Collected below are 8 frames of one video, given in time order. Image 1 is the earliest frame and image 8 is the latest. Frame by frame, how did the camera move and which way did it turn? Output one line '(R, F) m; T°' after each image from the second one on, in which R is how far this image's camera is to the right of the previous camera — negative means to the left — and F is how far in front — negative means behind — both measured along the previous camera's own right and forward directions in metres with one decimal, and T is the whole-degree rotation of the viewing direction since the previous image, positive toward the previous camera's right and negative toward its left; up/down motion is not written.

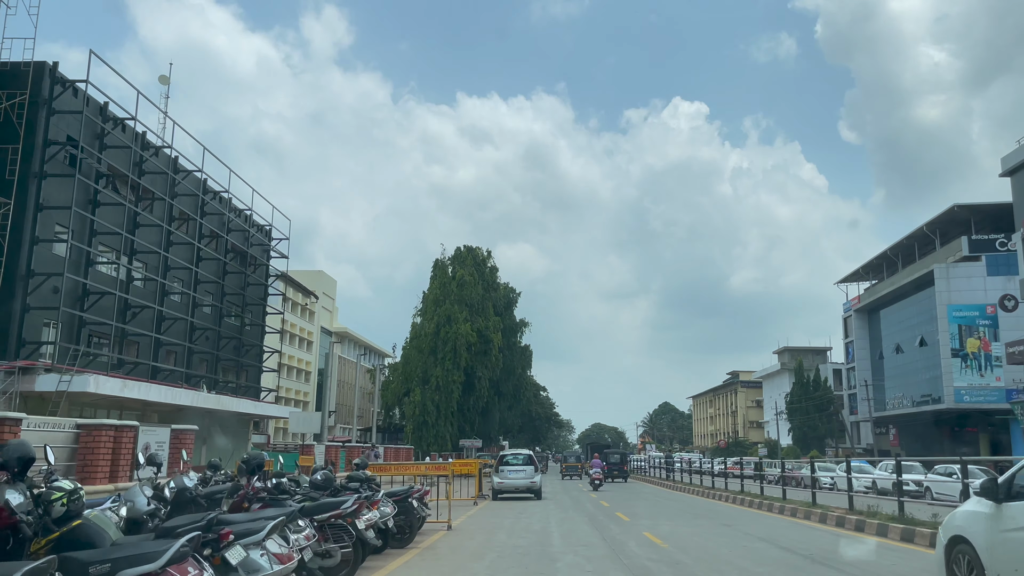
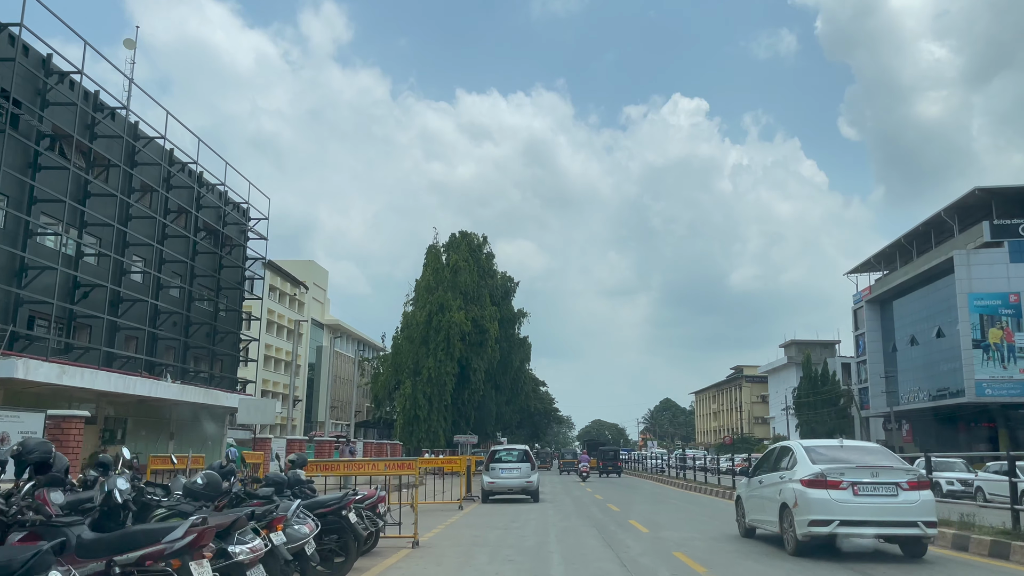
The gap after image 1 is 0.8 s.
(+0.2, +2.9) m; 0°
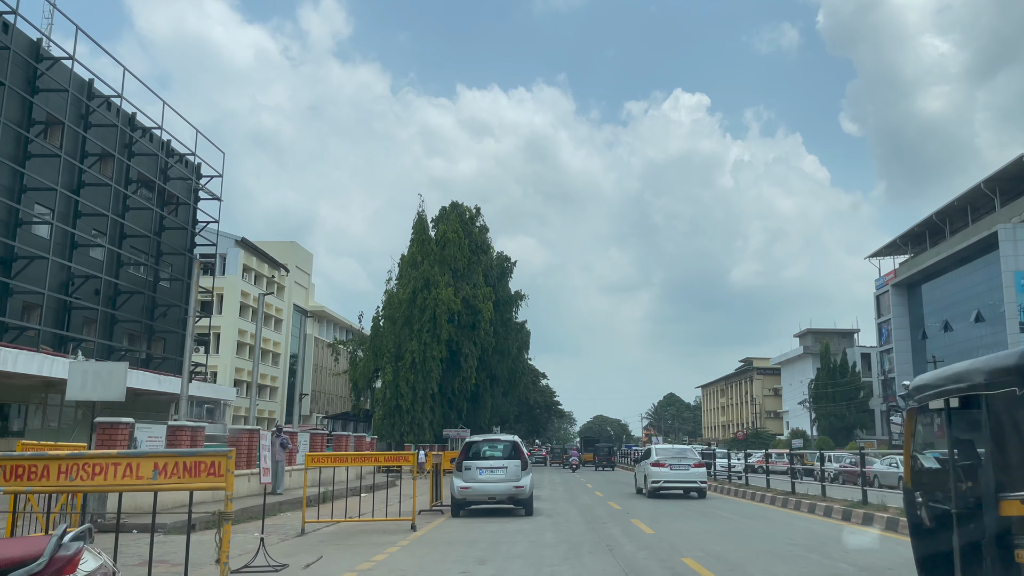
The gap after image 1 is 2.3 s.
(+0.3, +5.3) m; 0°
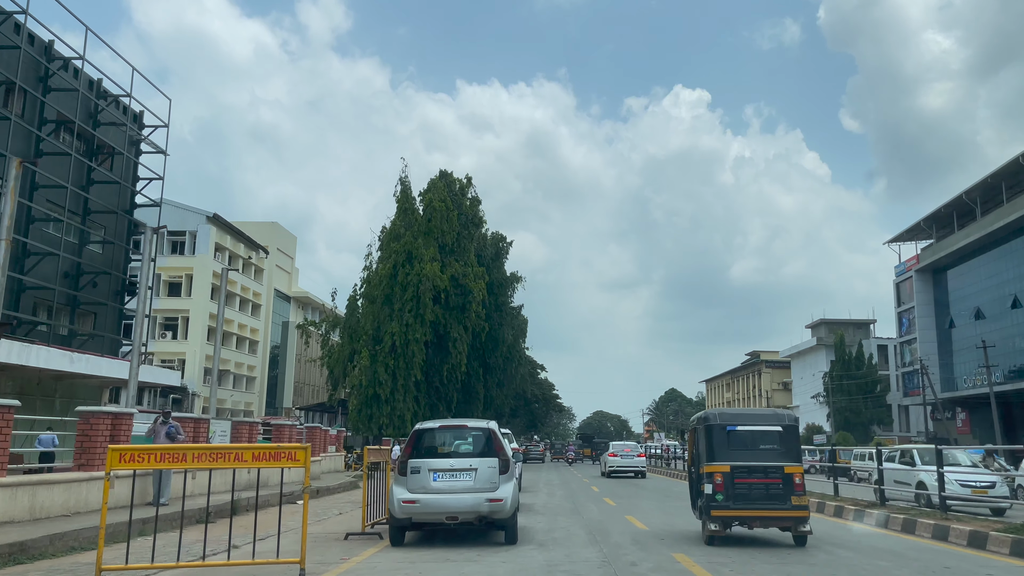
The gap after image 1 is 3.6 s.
(+0.3, +4.5) m; 0°
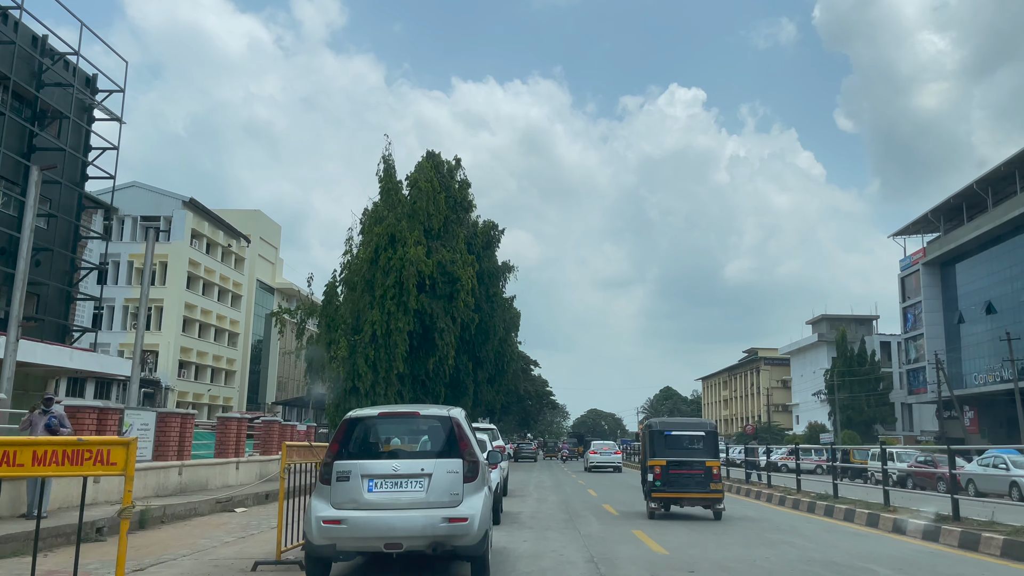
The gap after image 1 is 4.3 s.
(+0.2, +2.4) m; 0°
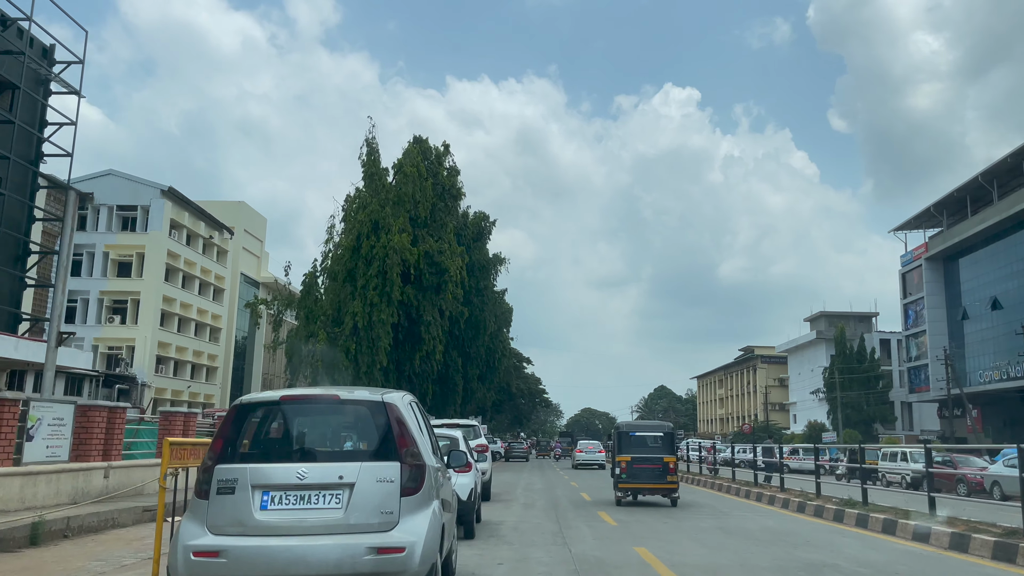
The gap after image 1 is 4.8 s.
(+0.2, +1.7) m; 0°
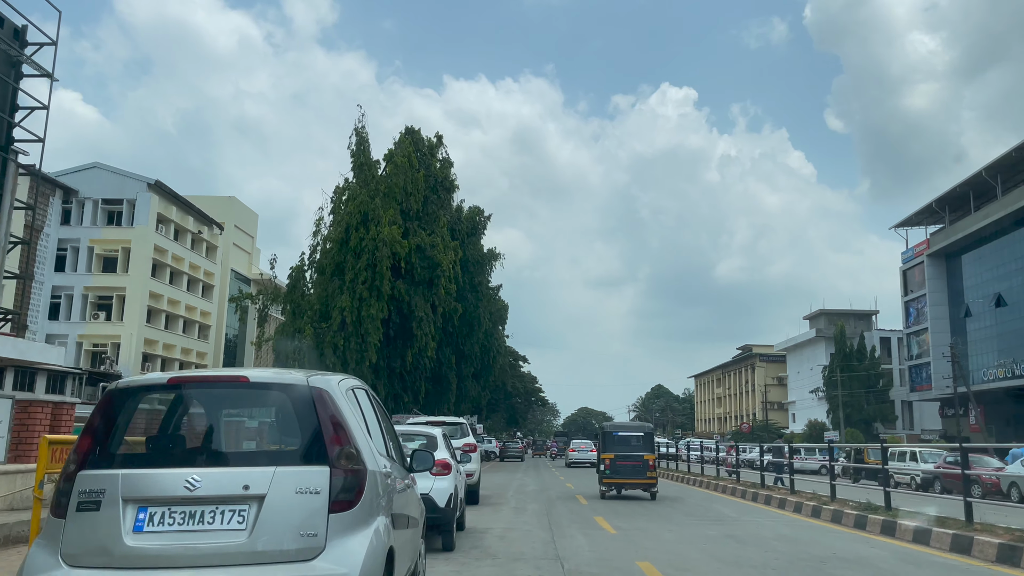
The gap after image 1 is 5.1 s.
(+0.1, +1.0) m; 0°
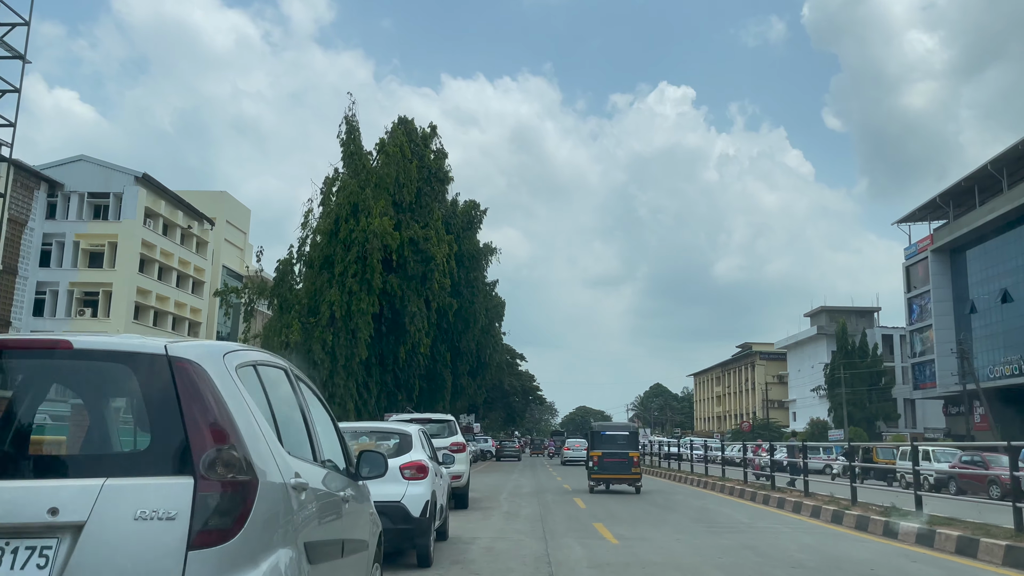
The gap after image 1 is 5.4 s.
(+0.1, +1.0) m; 0°
